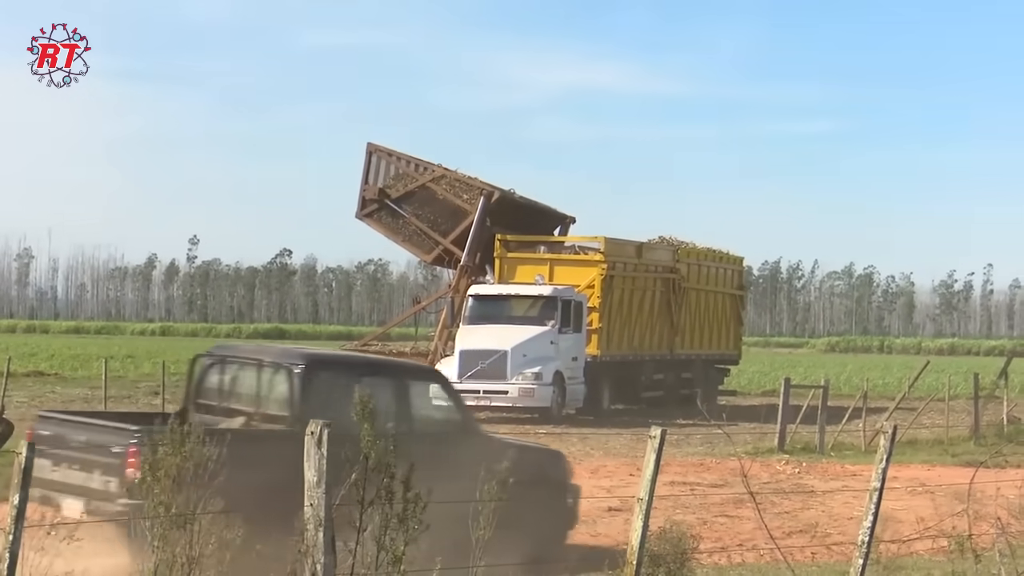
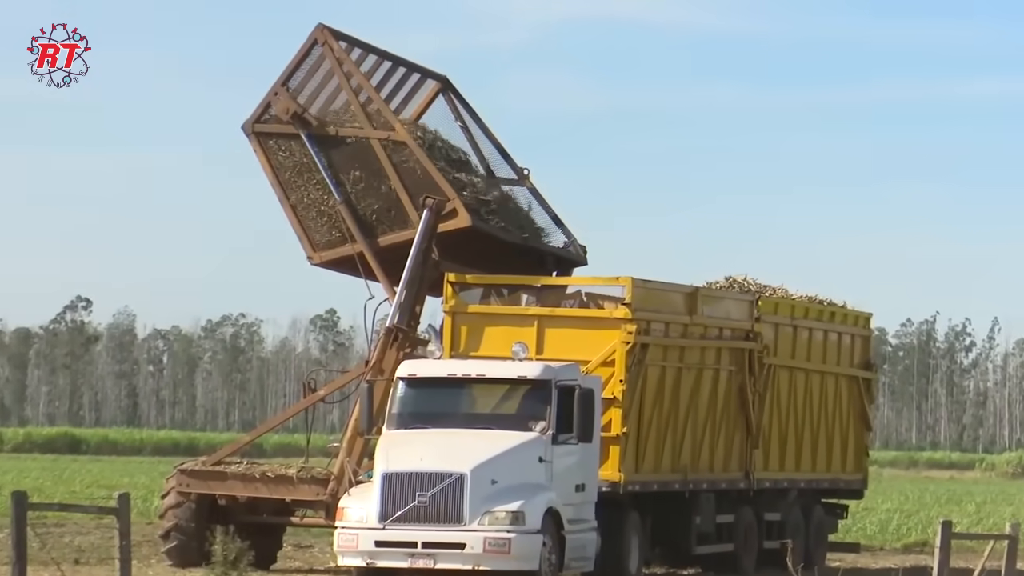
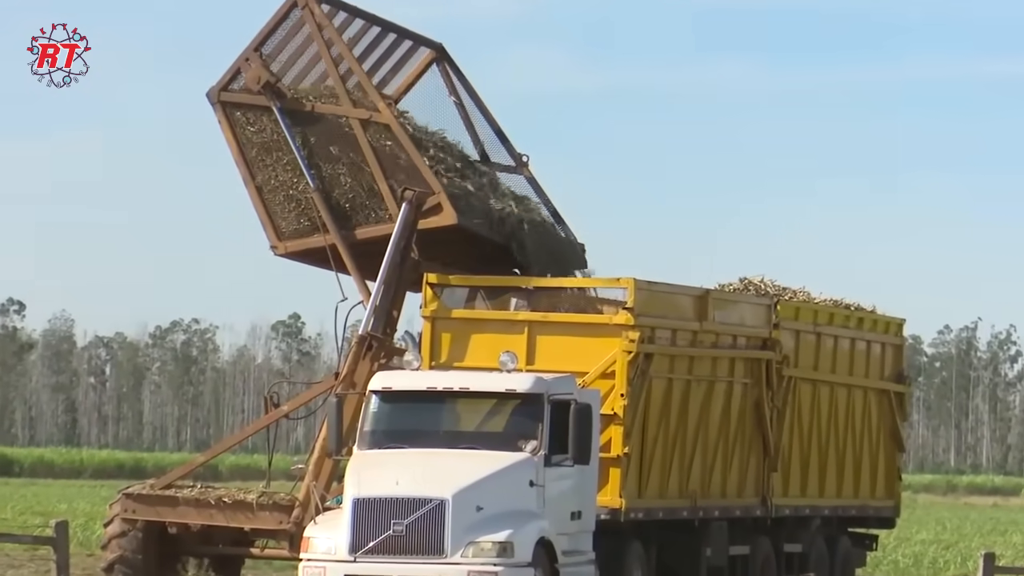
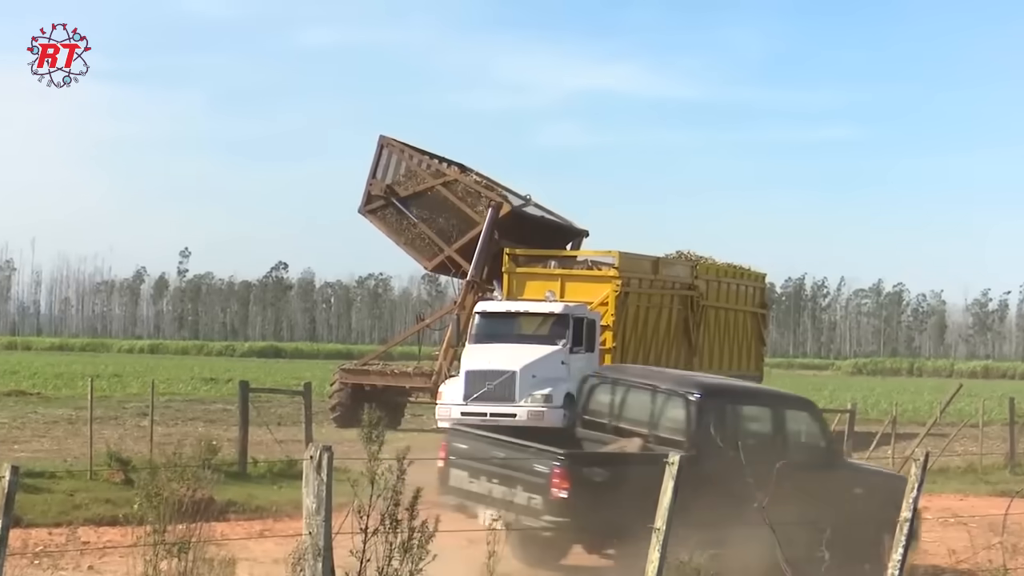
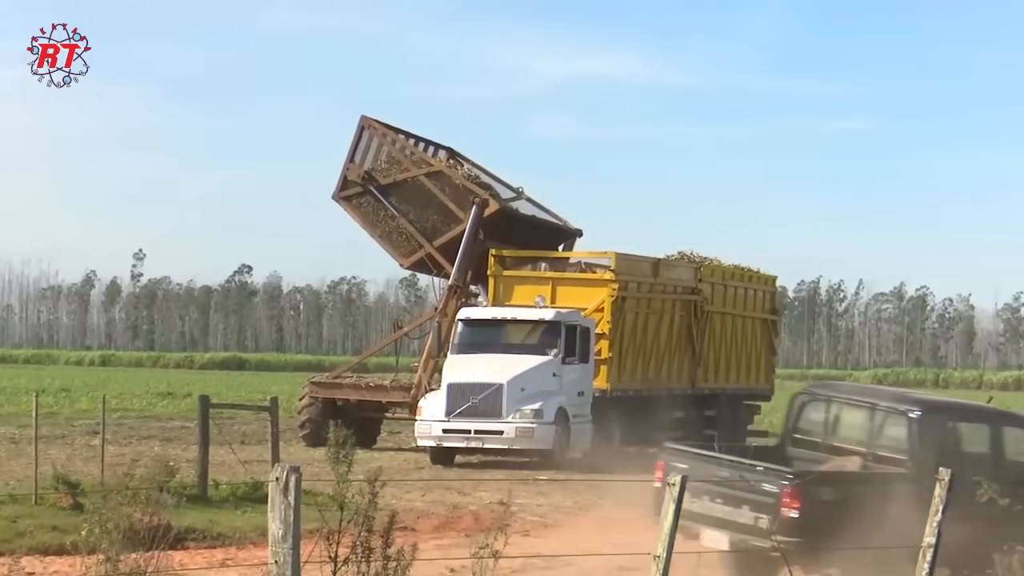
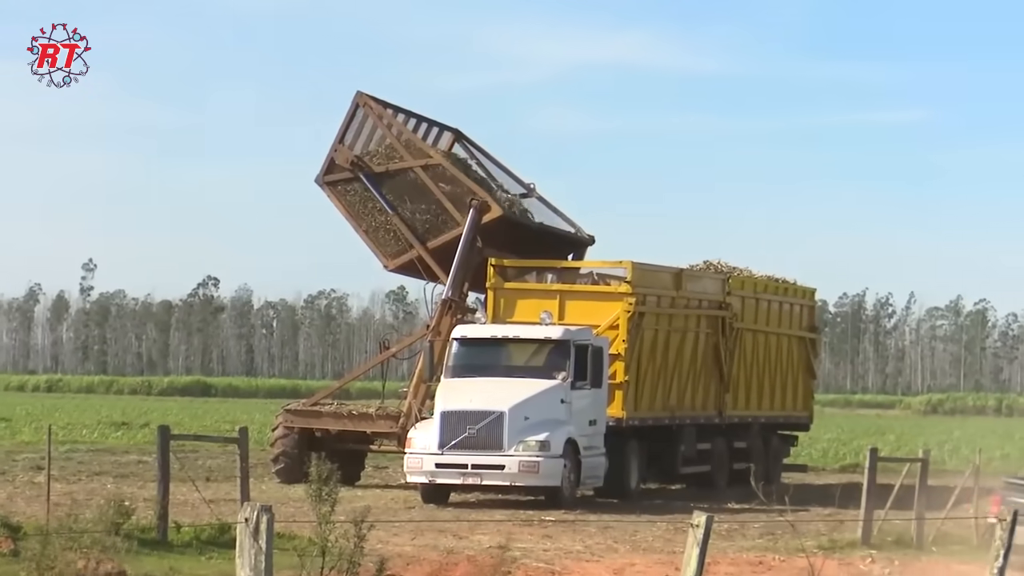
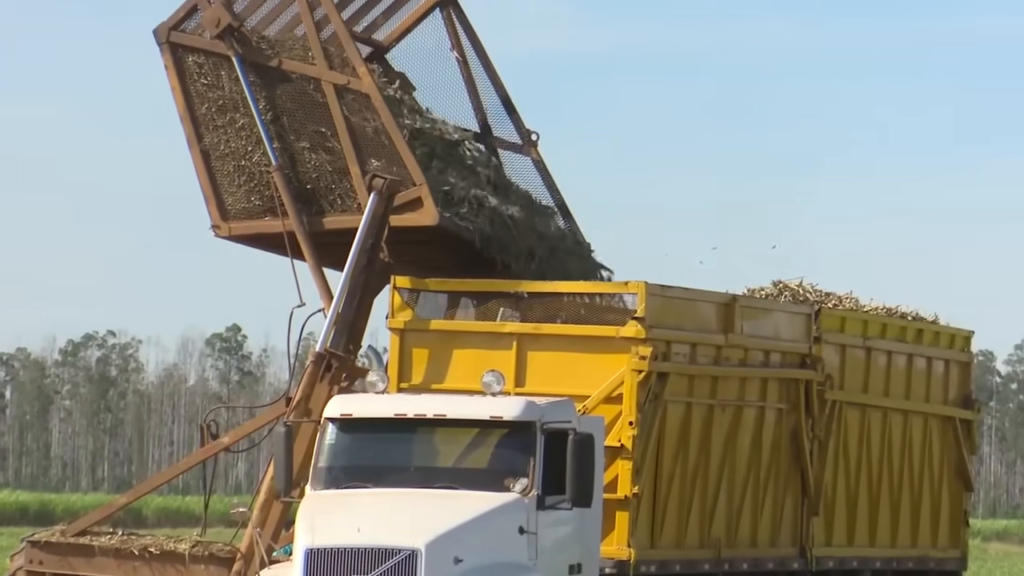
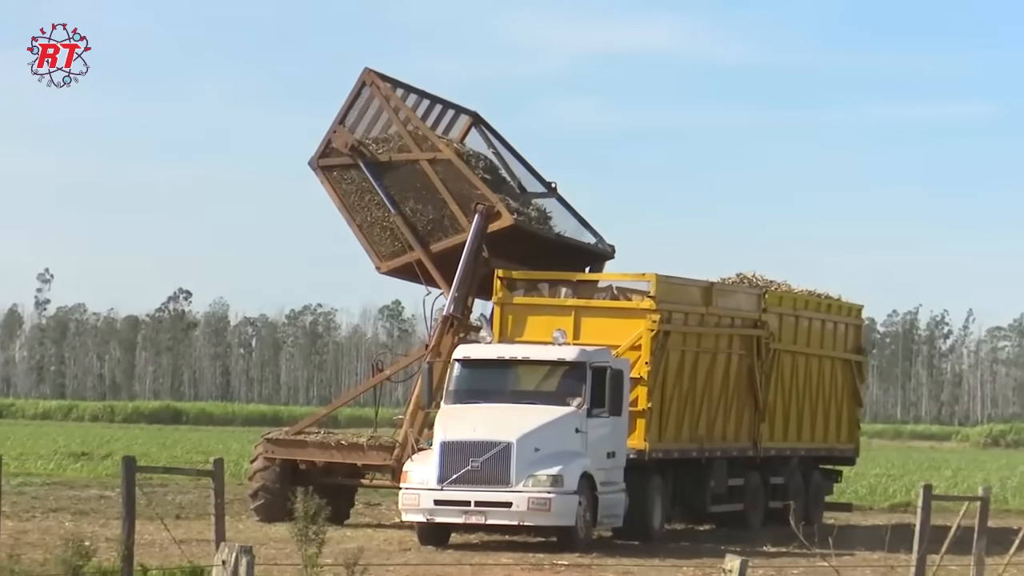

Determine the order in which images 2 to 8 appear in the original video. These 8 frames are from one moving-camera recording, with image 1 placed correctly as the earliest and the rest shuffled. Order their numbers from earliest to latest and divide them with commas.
4, 5, 6, 8, 2, 3, 7
